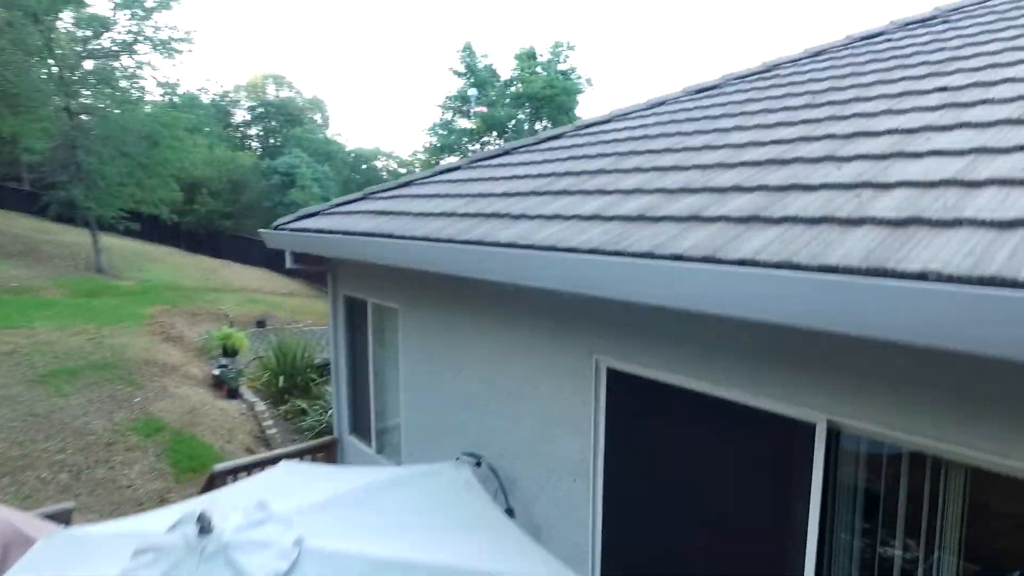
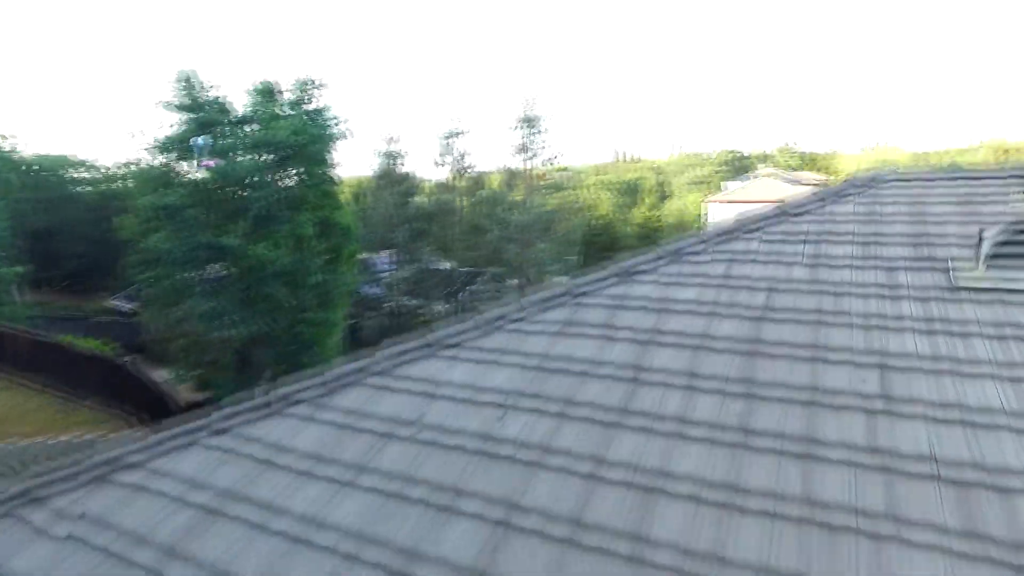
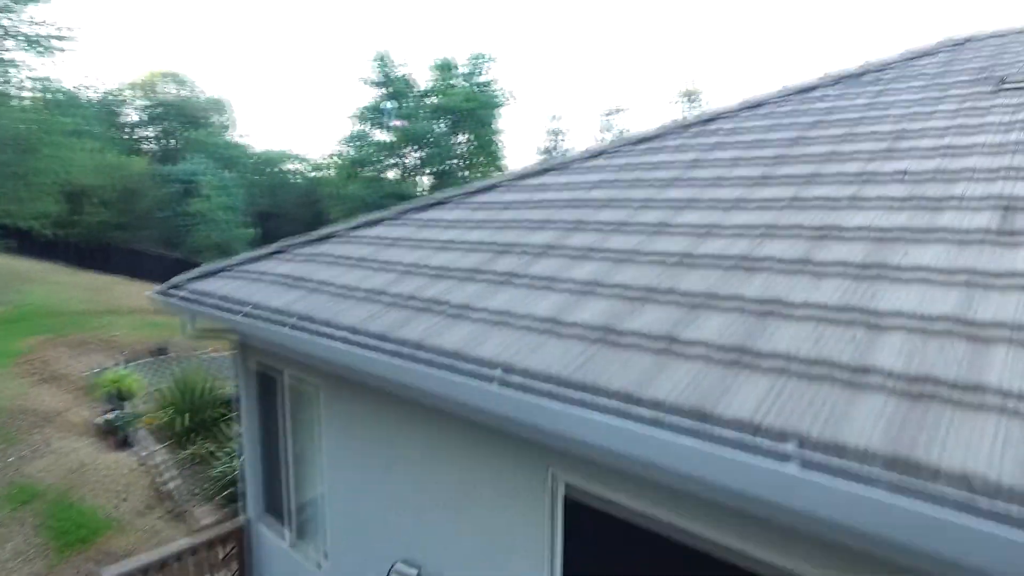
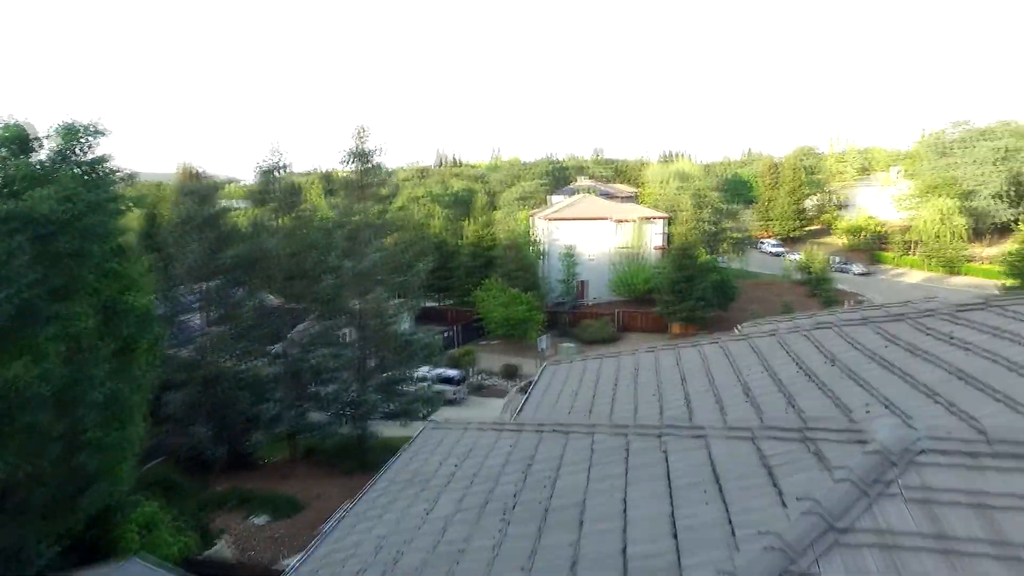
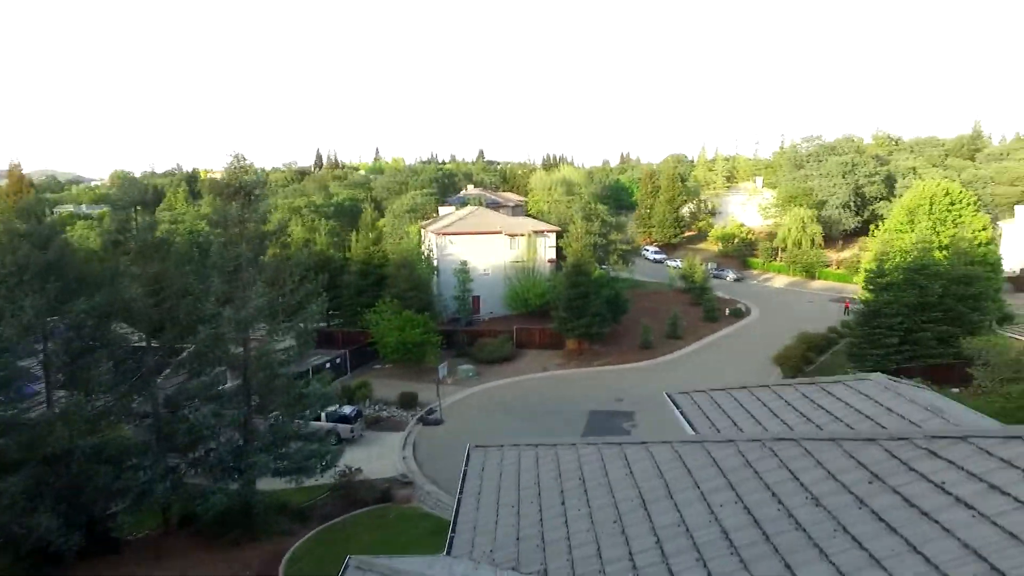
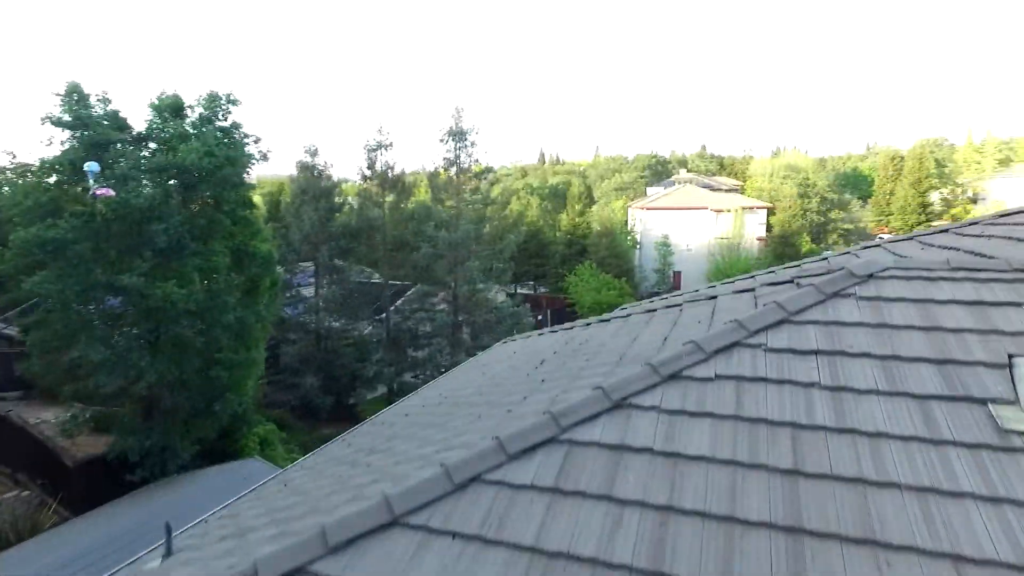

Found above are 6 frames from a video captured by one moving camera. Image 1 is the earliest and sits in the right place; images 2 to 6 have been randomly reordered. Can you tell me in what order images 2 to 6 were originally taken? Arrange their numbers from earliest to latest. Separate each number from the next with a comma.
3, 2, 6, 4, 5
